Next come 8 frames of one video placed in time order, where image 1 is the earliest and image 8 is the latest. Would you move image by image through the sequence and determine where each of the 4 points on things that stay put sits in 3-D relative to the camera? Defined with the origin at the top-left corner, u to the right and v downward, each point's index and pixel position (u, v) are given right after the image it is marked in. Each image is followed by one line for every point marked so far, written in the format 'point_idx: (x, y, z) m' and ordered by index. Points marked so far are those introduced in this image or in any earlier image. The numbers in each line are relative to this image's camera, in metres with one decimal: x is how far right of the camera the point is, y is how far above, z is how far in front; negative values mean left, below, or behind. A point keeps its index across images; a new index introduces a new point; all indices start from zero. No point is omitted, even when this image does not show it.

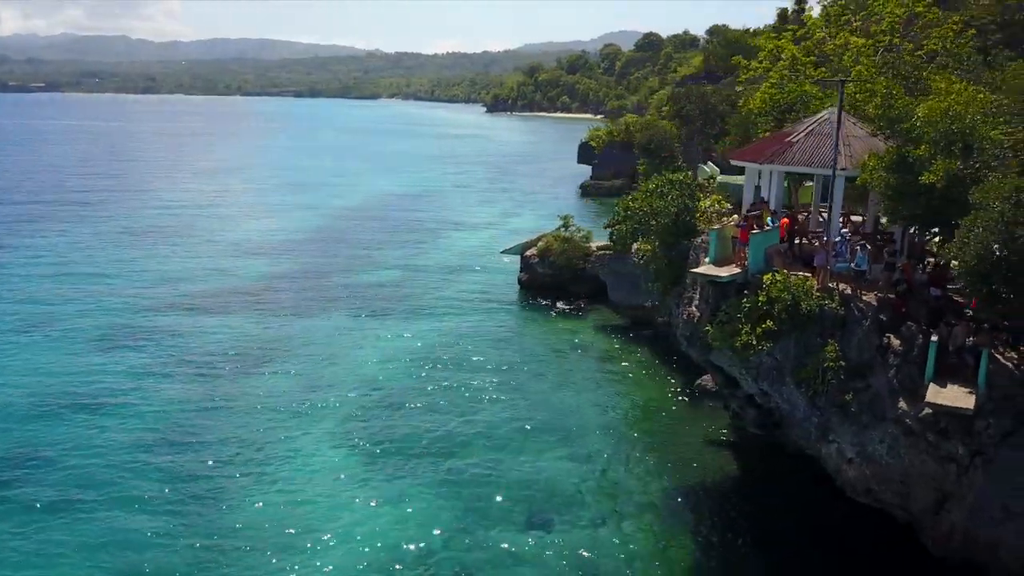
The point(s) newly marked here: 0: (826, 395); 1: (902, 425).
0: (+5.0, -1.7, +13.1) m
1: (+6.0, -2.1, +12.6) m
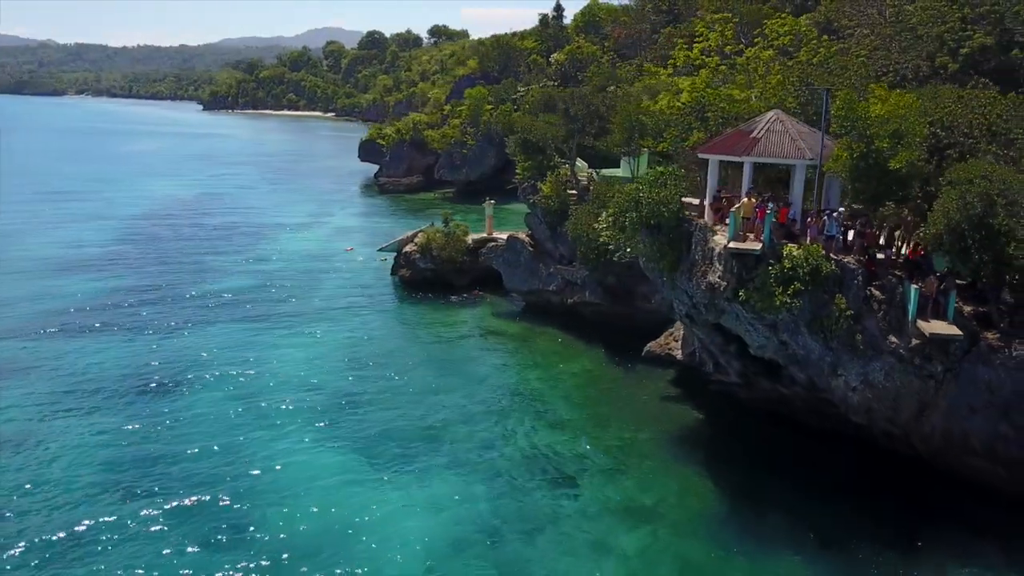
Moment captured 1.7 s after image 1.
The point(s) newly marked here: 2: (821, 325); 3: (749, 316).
0: (+6.5, -1.0, +16.5) m
1: (+7.6, -1.3, +16.4) m
2: (+6.2, -0.8, +16.5) m
3: (+4.9, -0.6, +17.2) m
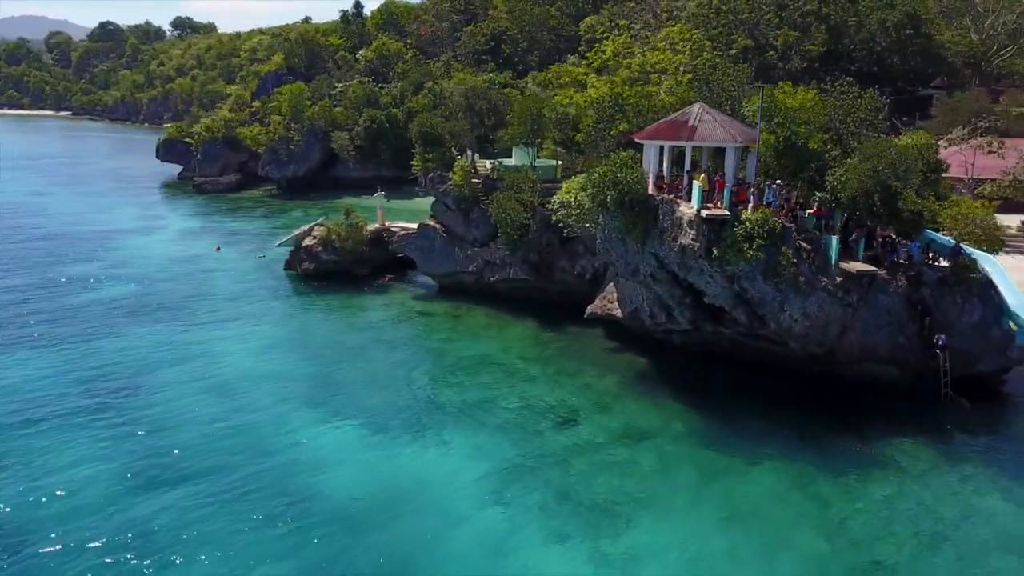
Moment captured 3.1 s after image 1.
0: (+7.0, +0.2, +21.2) m
1: (+8.2, -0.1, +21.4) m
2: (+6.7, +0.4, +21.1) m
3: (+5.2, +0.5, +21.4) m
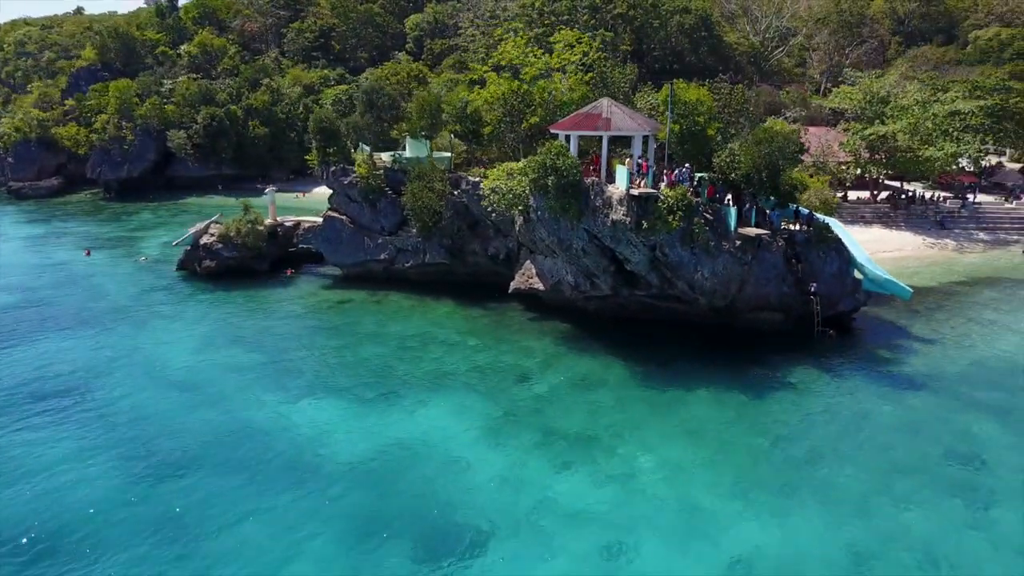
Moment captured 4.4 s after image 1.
0: (+5.8, +1.3, +25.5) m
1: (+6.8, +1.1, +26.0) m
2: (+5.5, +1.5, +25.4) m
3: (+3.9, +1.5, +25.3) m
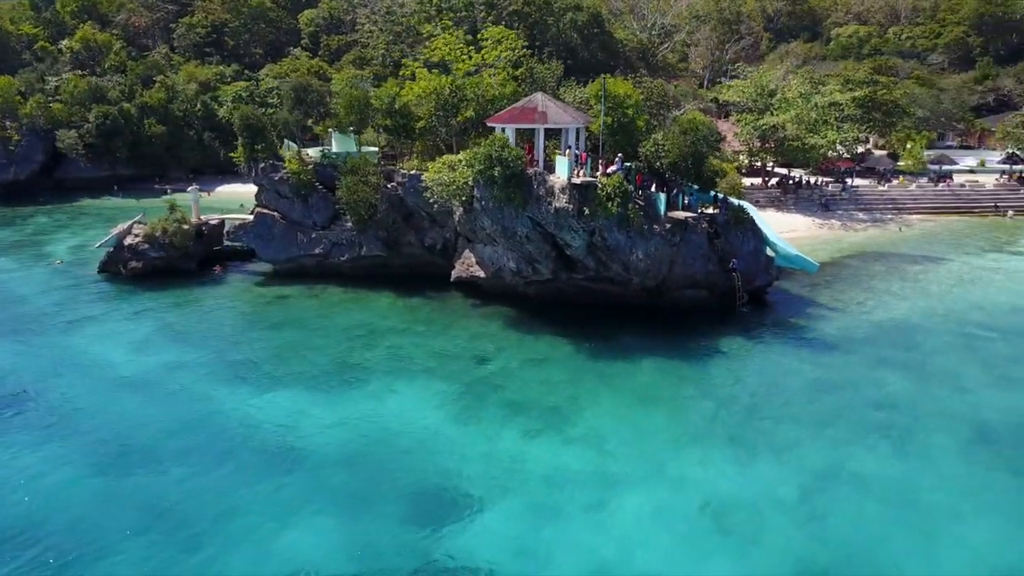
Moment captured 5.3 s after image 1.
0: (+4.1, +1.9, +27.5) m
1: (+5.1, +1.8, +28.1) m
2: (+3.8, +2.1, +27.3) m
3: (+2.3, +2.0, +27.0) m
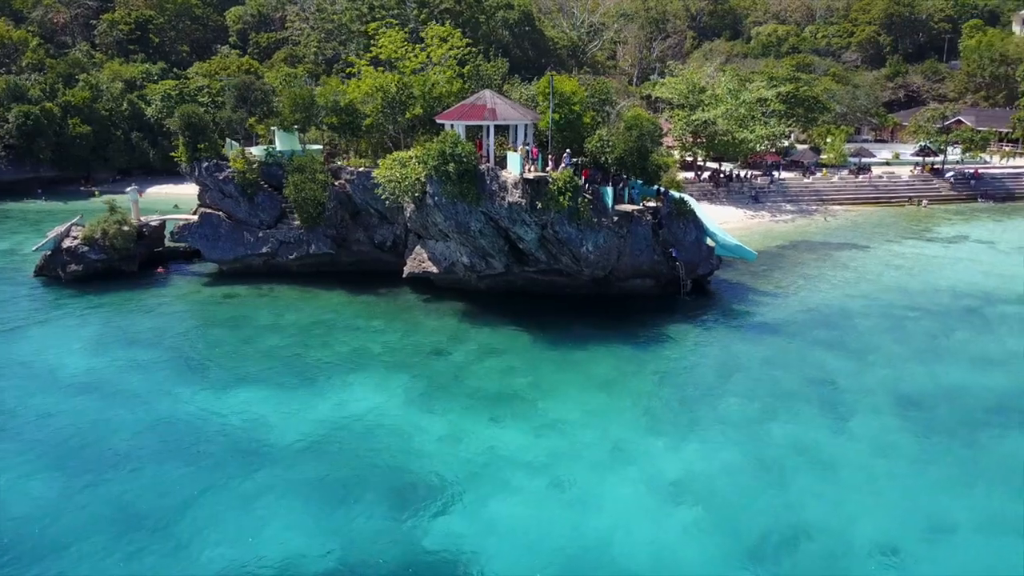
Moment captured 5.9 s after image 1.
0: (+2.5, +2.2, +28.4) m
1: (+3.4, +2.1, +29.1) m
2: (+2.2, +2.4, +28.2) m
3: (+0.8, +2.3, +27.7) m
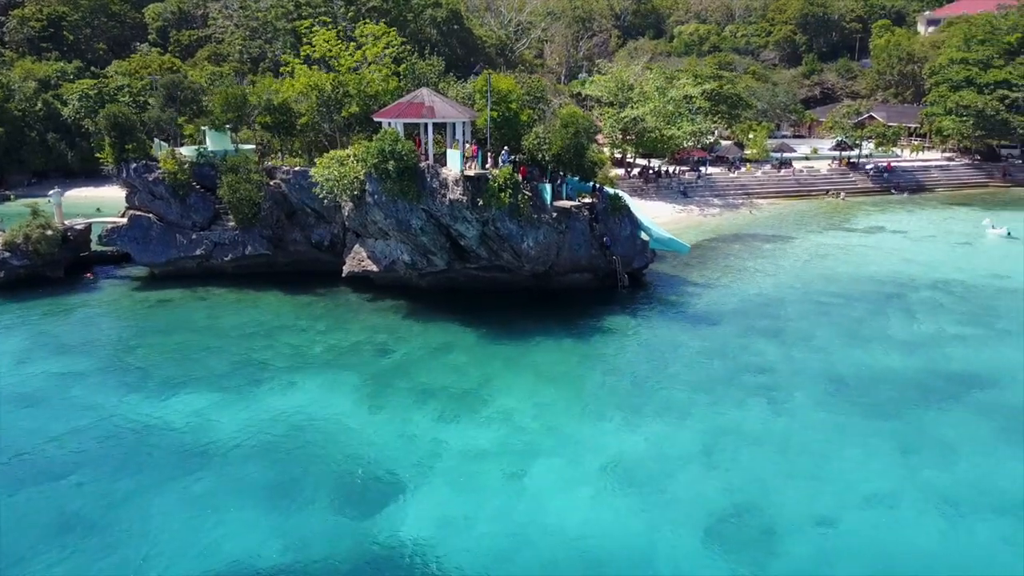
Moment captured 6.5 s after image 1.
0: (+0.5, +2.4, +28.8) m
1: (+1.3, +2.3, +29.6) m
2: (+0.2, +2.6, +28.6) m
3: (-1.2, +2.4, +28.0) m
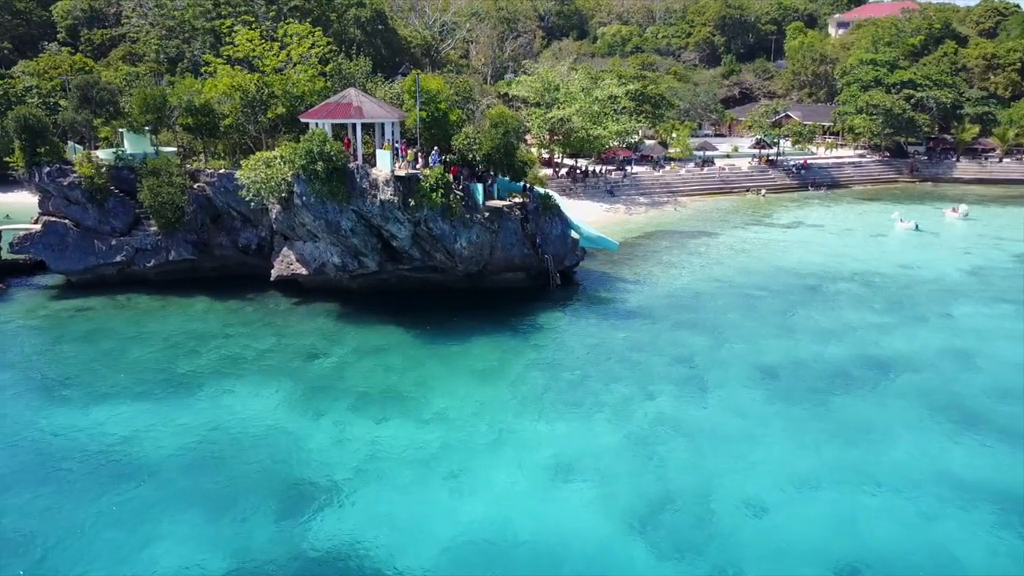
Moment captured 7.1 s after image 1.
0: (-1.9, +2.4, +28.8) m
1: (-1.1, +2.4, +29.7) m
2: (-2.1, +2.6, +28.5) m
3: (-3.5, +2.4, +27.9) m
